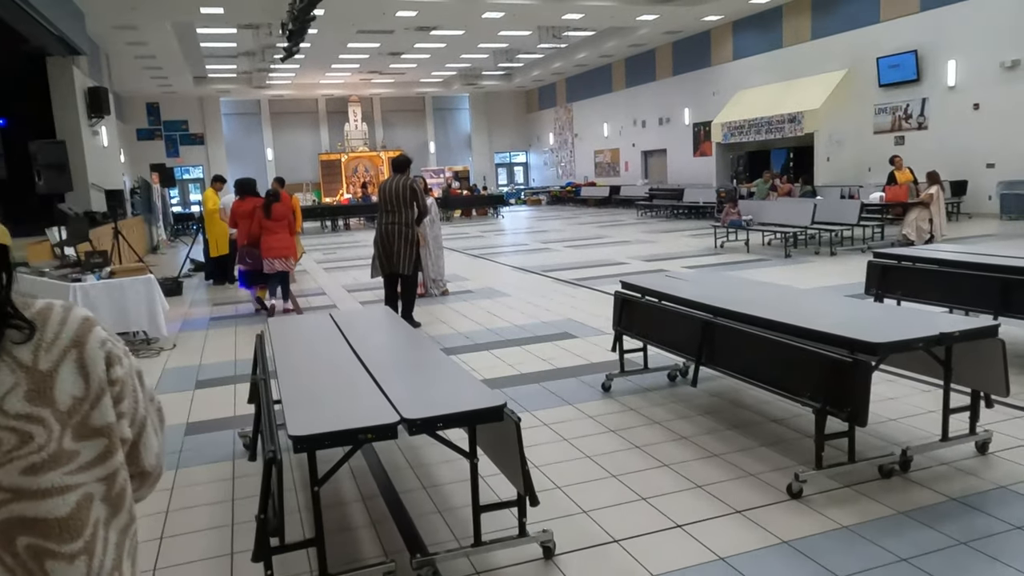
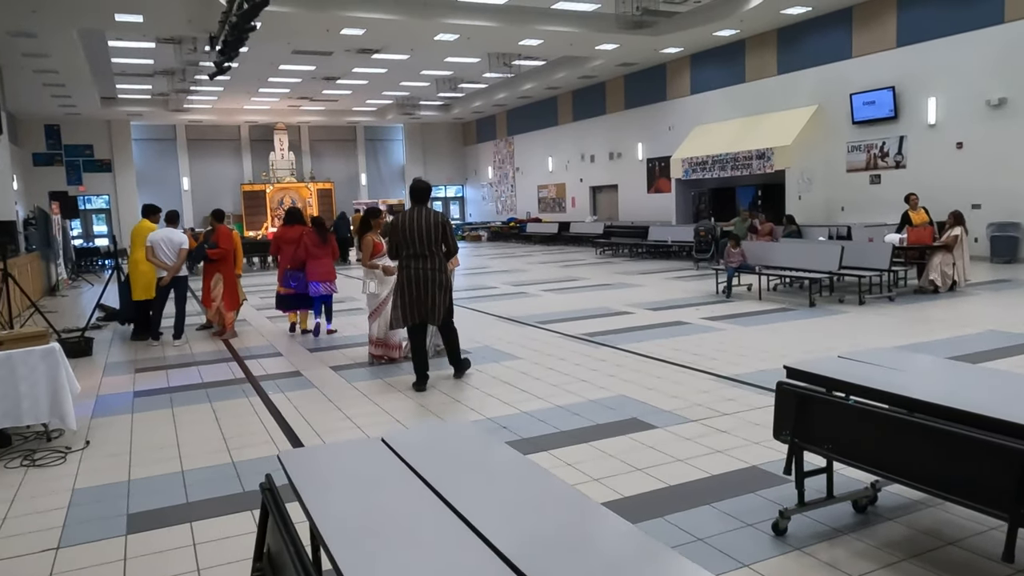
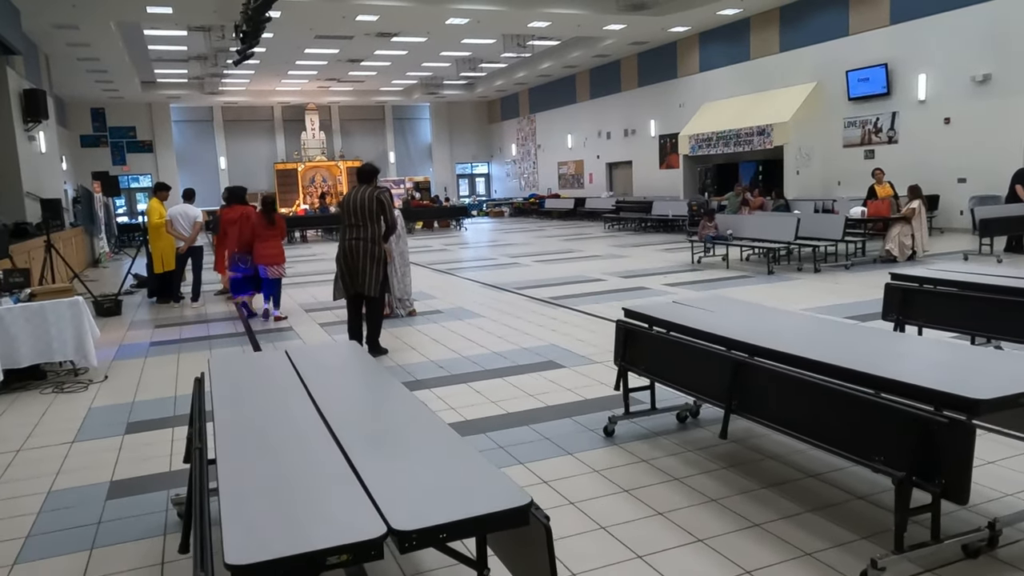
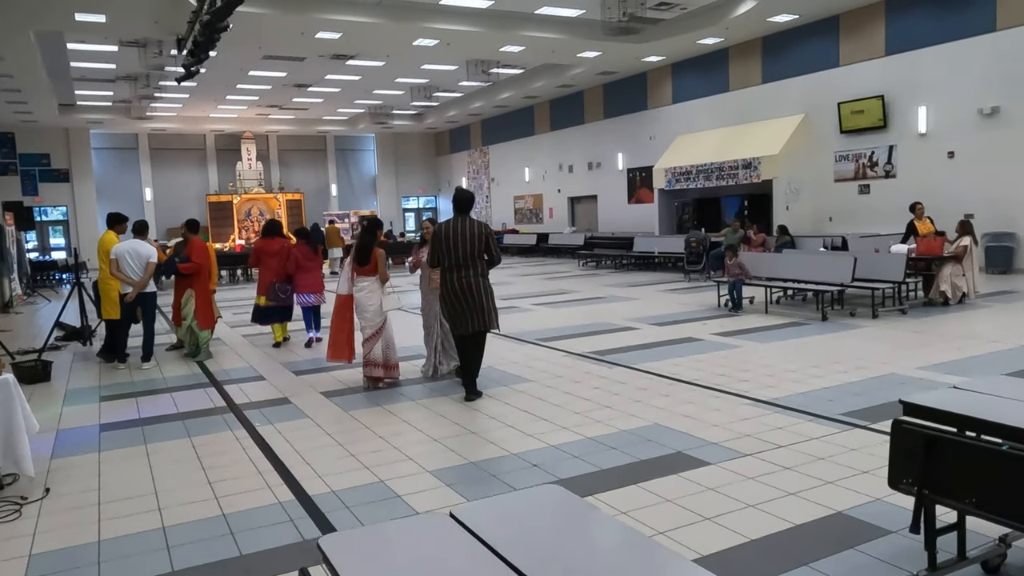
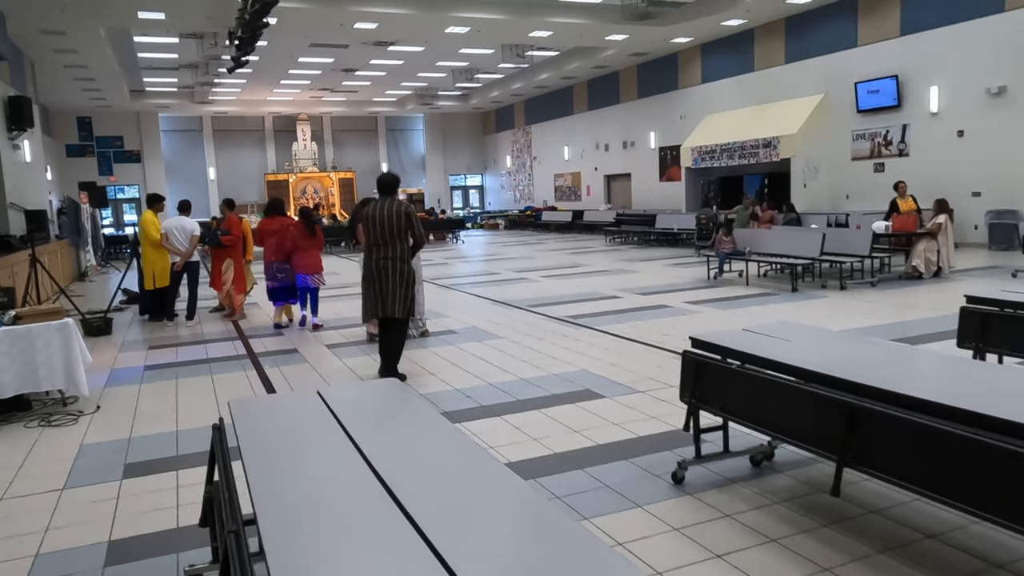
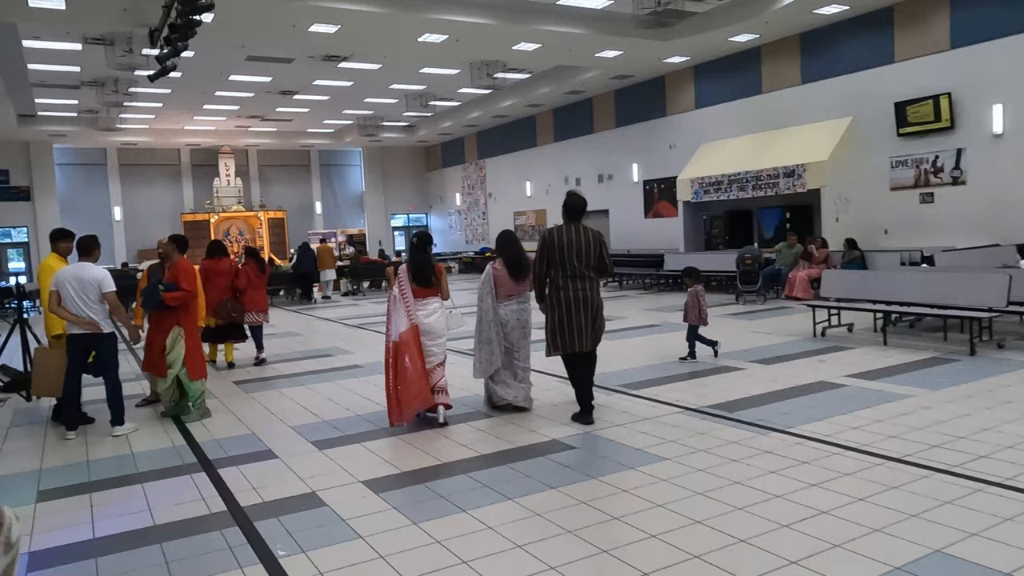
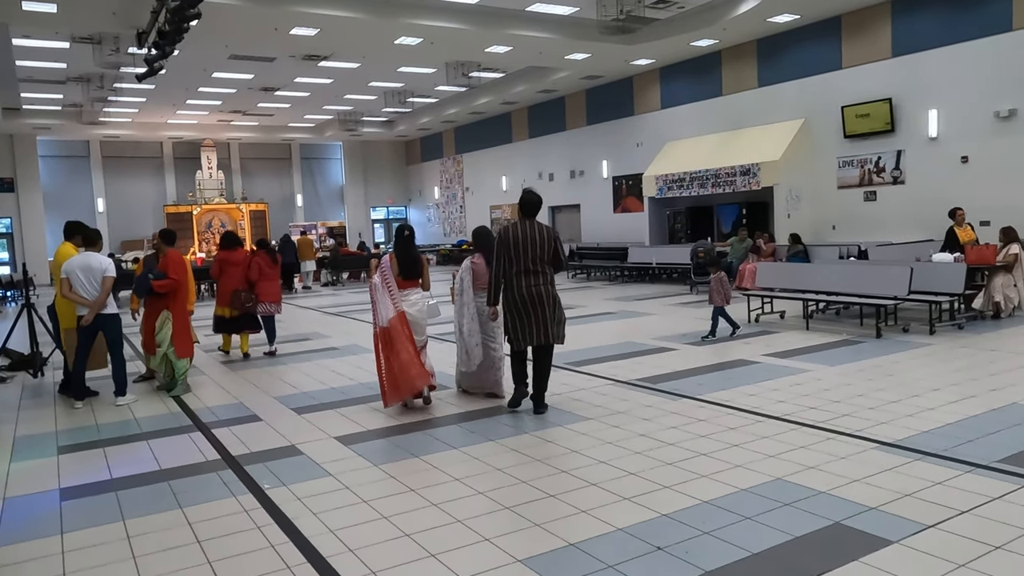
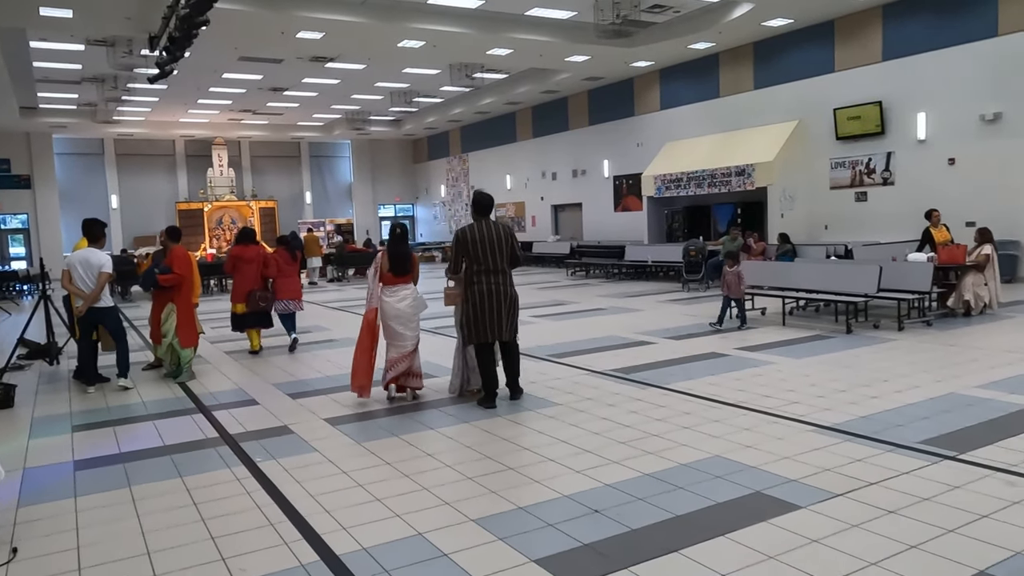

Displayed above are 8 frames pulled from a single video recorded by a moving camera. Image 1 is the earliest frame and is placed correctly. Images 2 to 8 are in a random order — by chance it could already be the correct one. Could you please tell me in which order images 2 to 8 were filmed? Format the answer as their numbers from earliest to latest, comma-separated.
3, 5, 2, 4, 8, 7, 6
